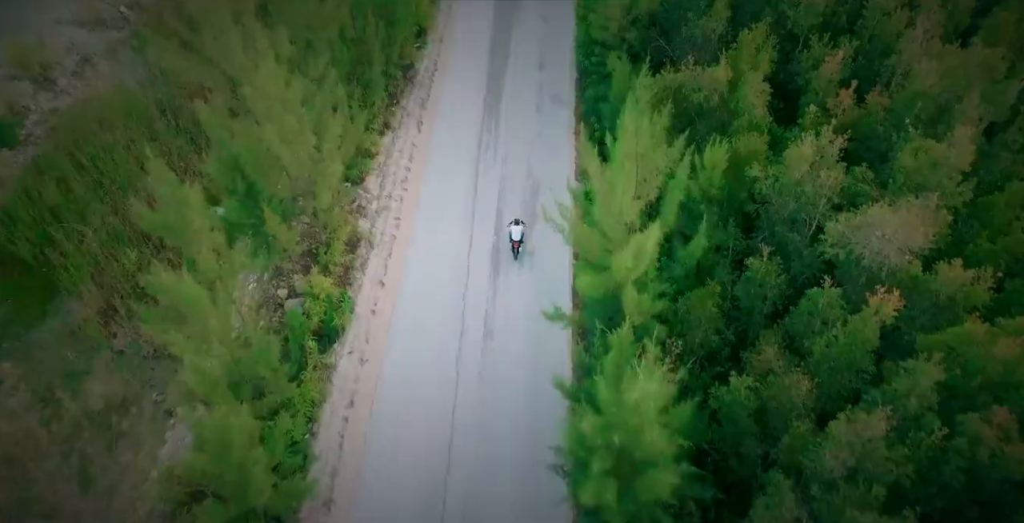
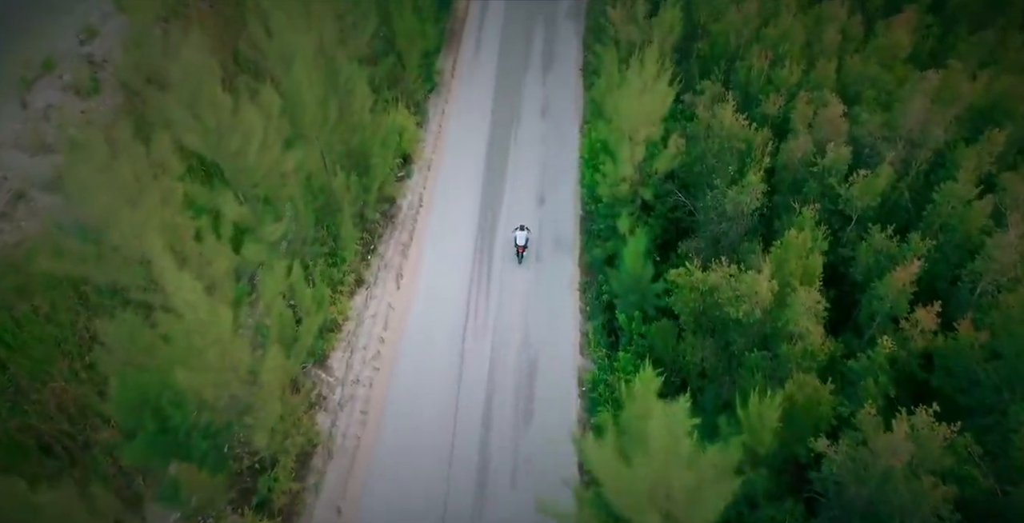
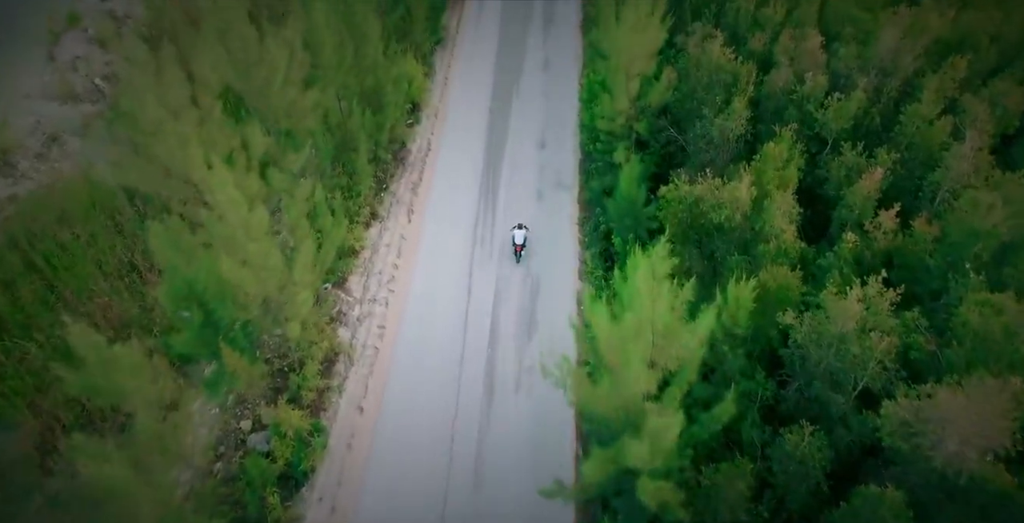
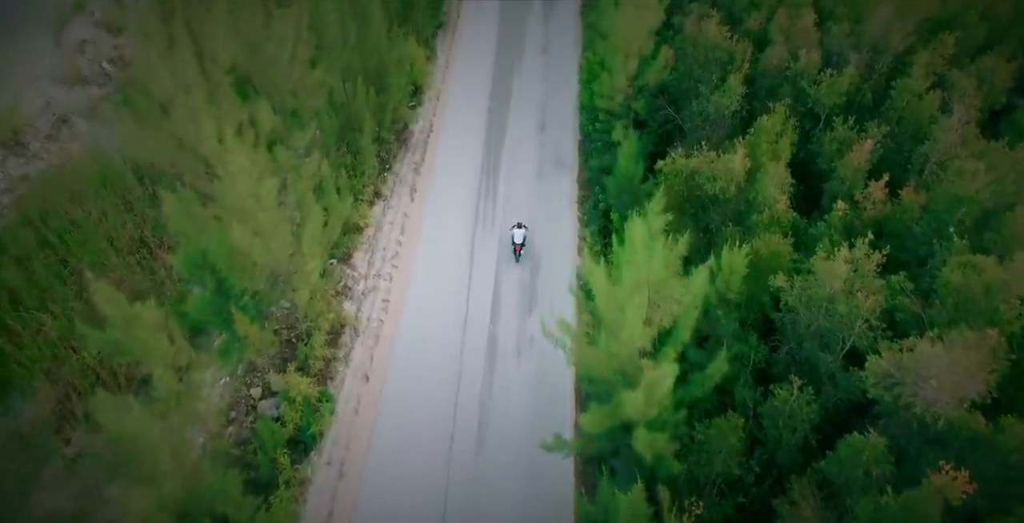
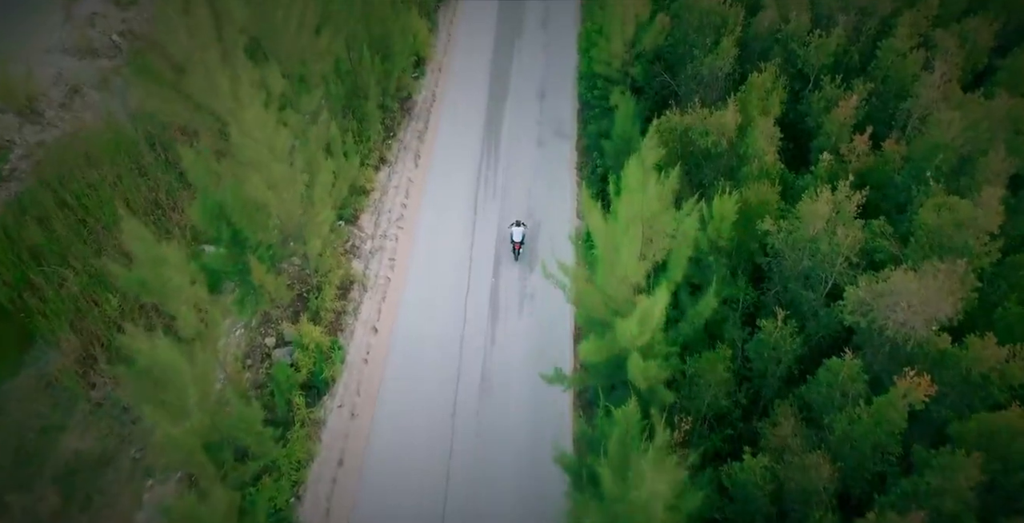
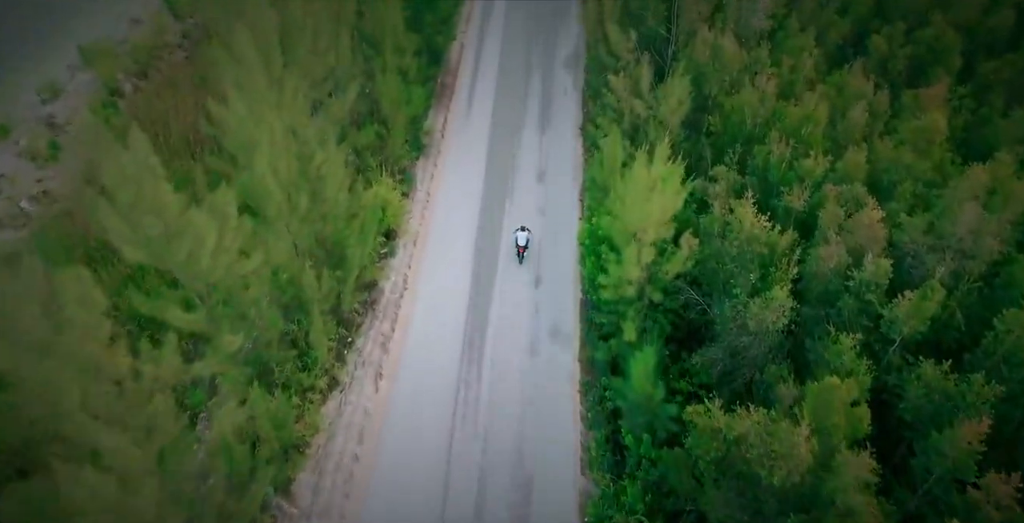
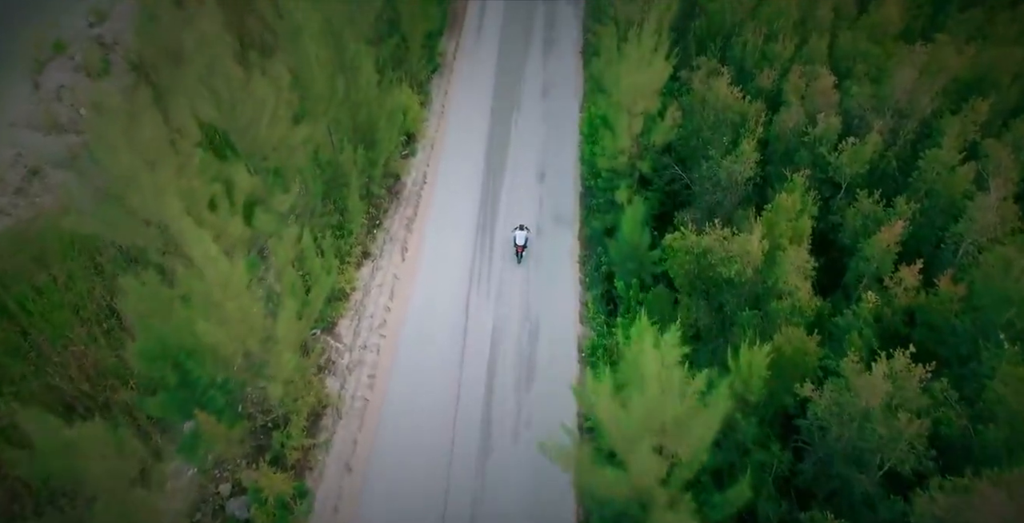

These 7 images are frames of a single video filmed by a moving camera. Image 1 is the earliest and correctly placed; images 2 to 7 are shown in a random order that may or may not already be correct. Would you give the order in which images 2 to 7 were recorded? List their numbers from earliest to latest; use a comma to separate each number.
5, 4, 3, 7, 2, 6
